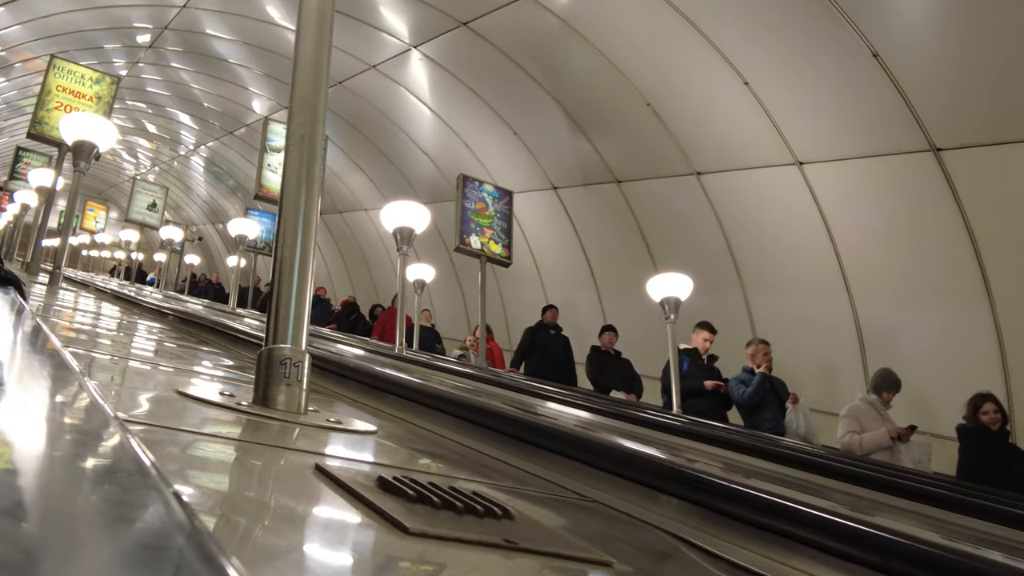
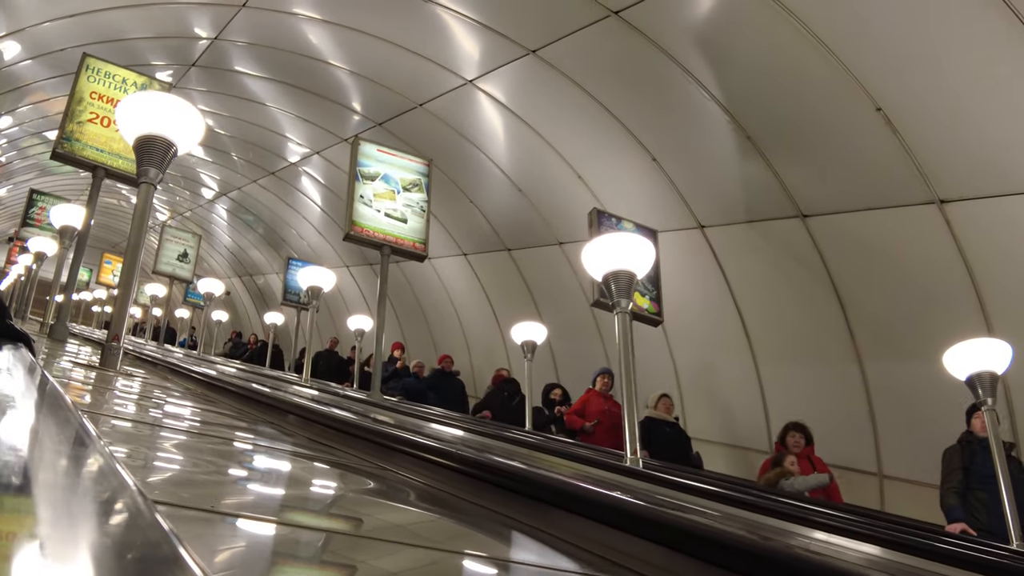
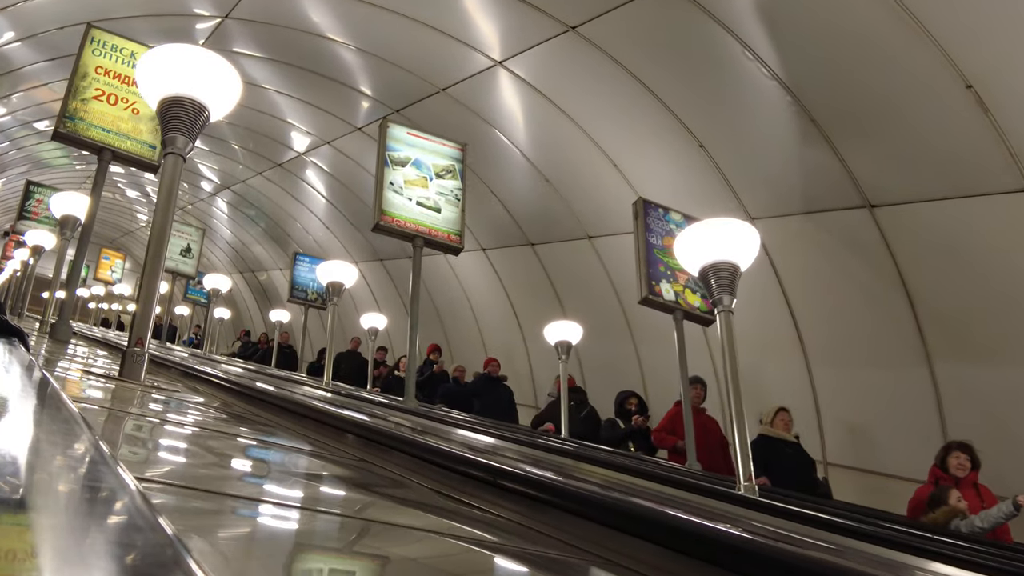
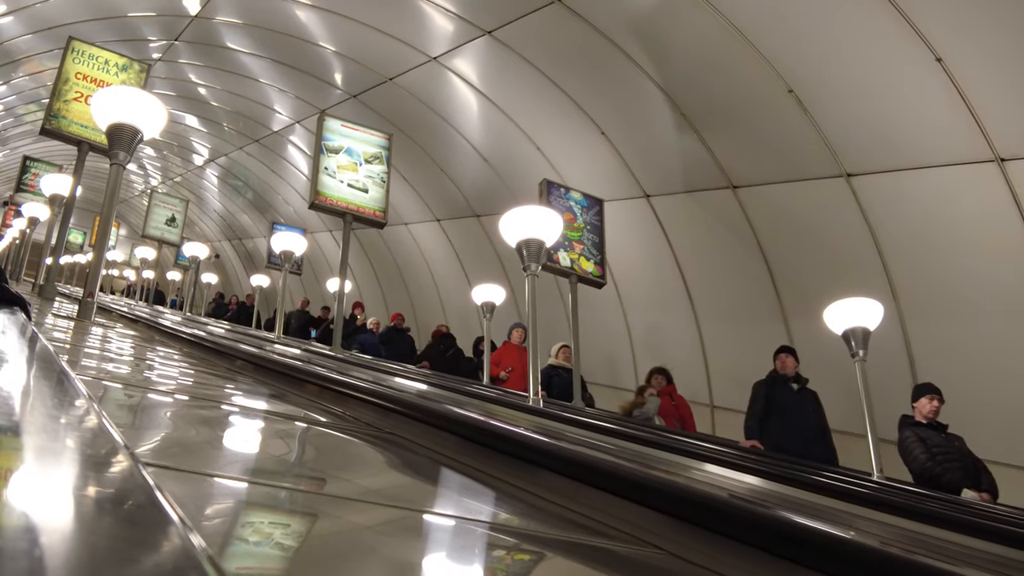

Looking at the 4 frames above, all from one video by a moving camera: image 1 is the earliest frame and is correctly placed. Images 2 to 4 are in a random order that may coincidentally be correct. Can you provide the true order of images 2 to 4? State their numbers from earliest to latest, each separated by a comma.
4, 2, 3
